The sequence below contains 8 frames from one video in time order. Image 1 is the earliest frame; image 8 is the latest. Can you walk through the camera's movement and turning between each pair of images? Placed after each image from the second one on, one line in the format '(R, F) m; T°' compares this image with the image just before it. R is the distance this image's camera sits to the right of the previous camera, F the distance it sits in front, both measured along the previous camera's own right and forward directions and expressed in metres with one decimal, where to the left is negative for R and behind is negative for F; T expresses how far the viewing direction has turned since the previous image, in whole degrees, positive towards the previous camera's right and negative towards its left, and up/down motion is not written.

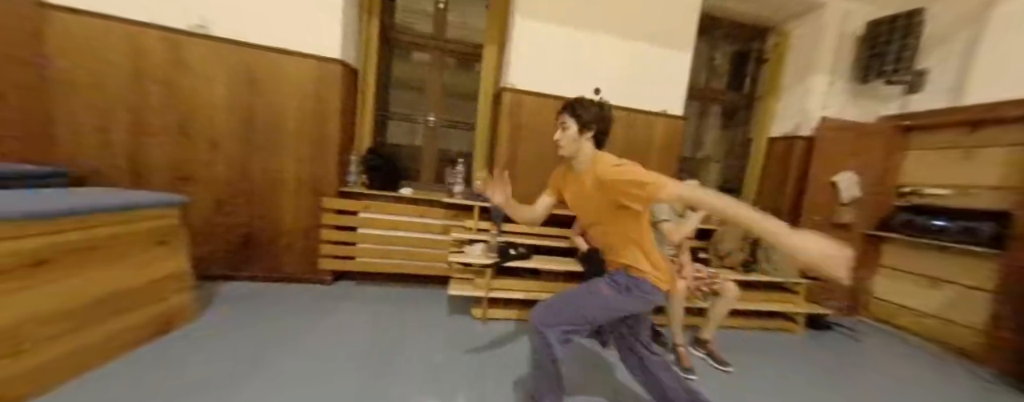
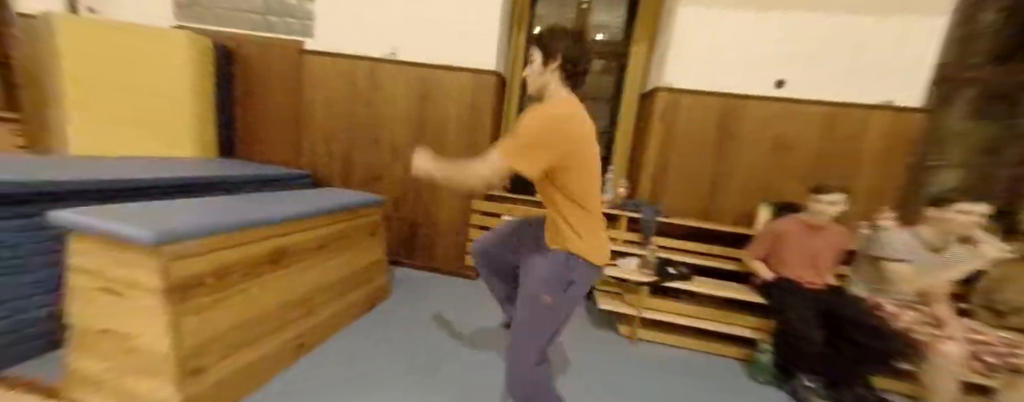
(-0.2, 0.0) m; -19°
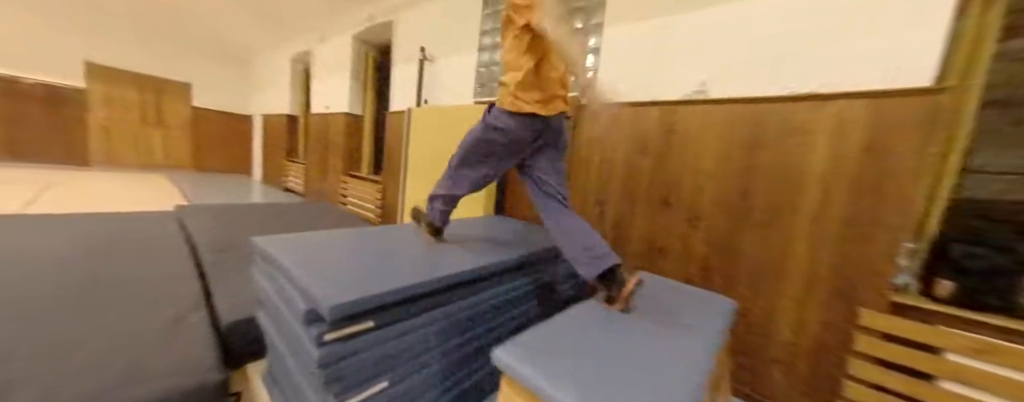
(-0.7, +0.2) m; -33°
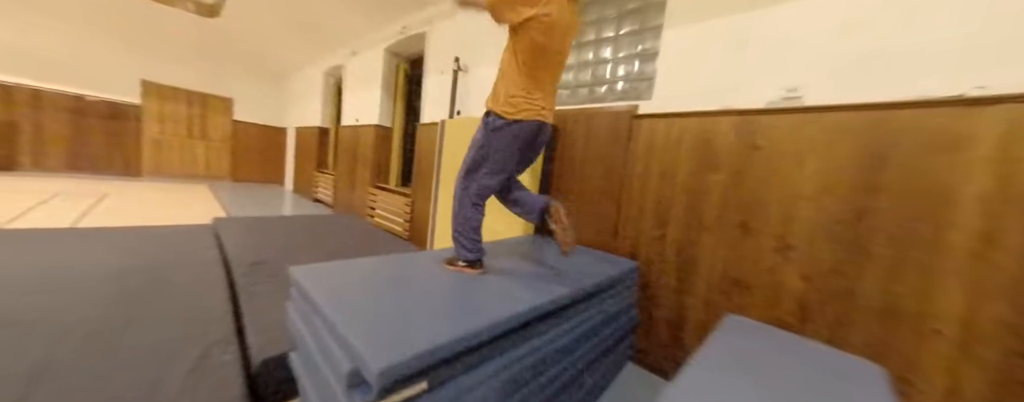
(-0.2, +0.2) m; -4°
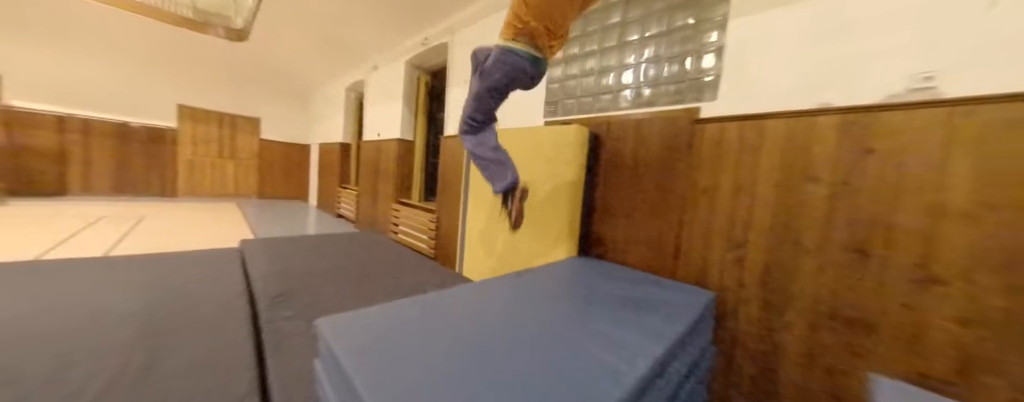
(-0.2, +0.2) m; -3°
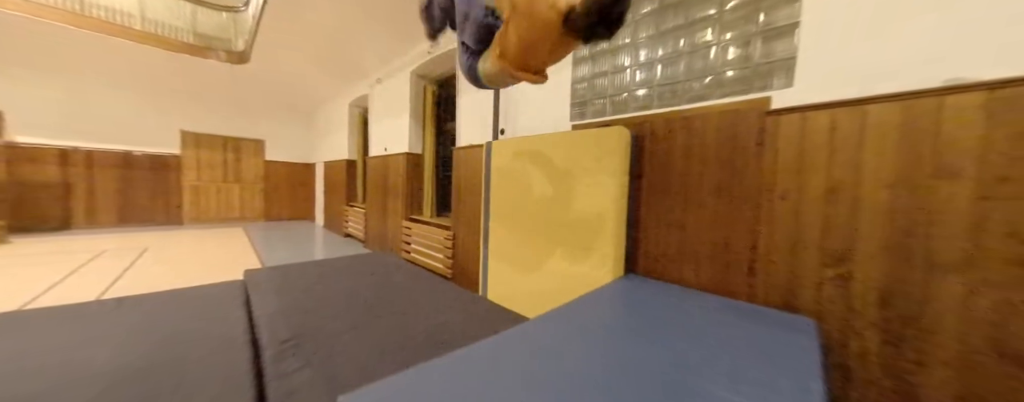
(-0.2, +0.2) m; -1°
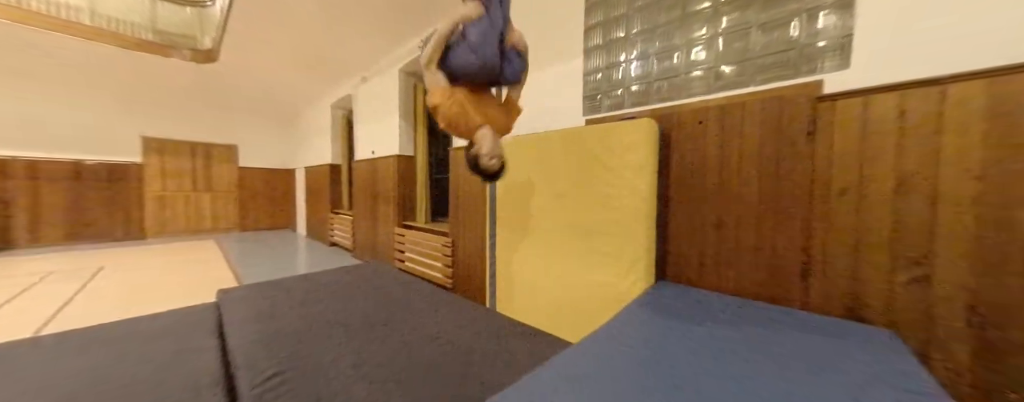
(-0.2, +0.2) m; +3°
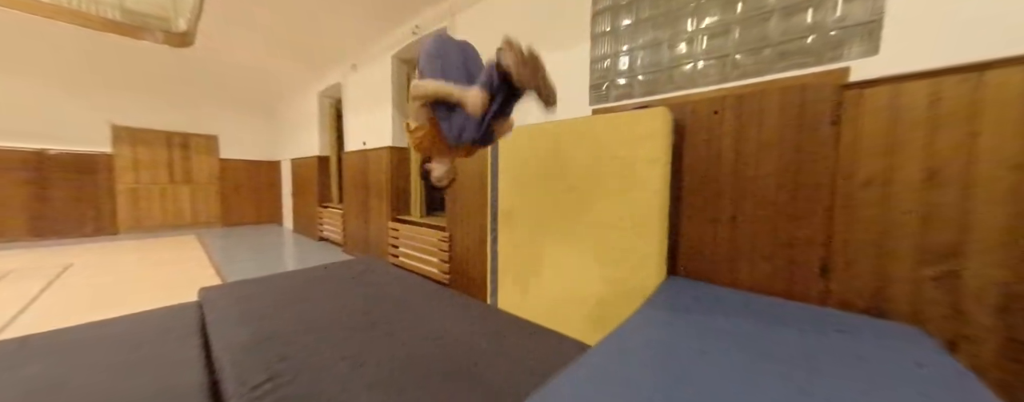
(-0.1, +0.1) m; +2°
